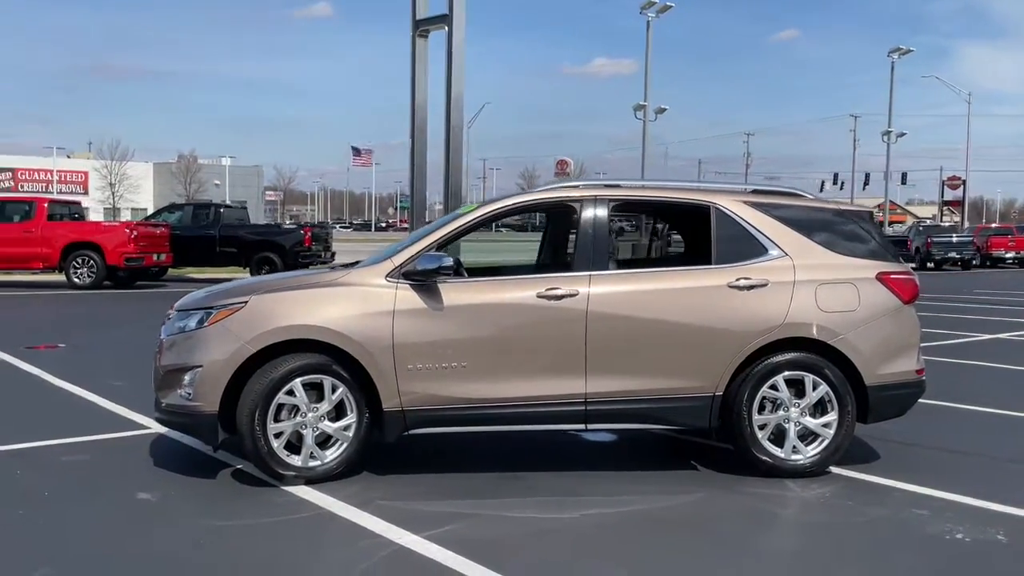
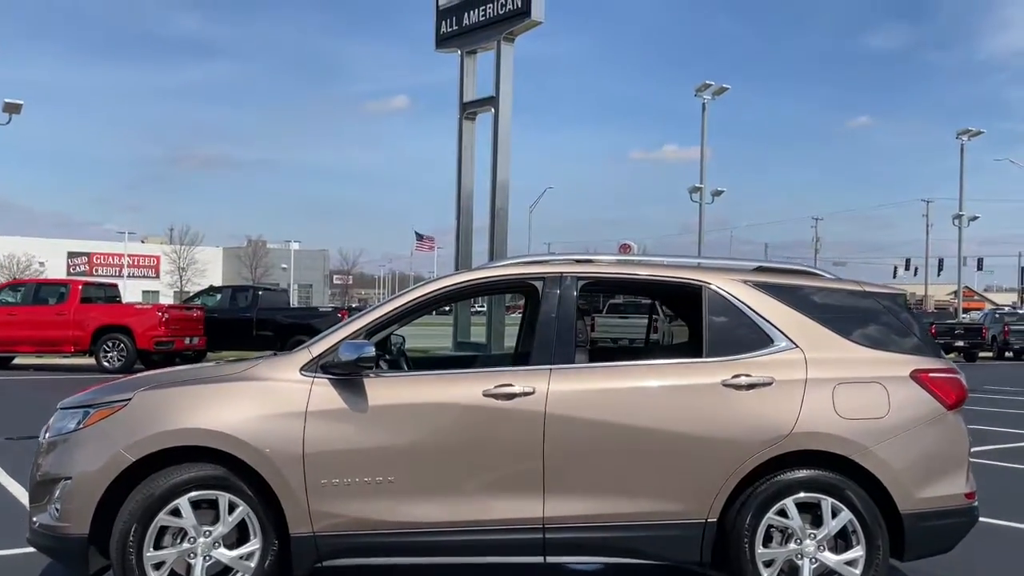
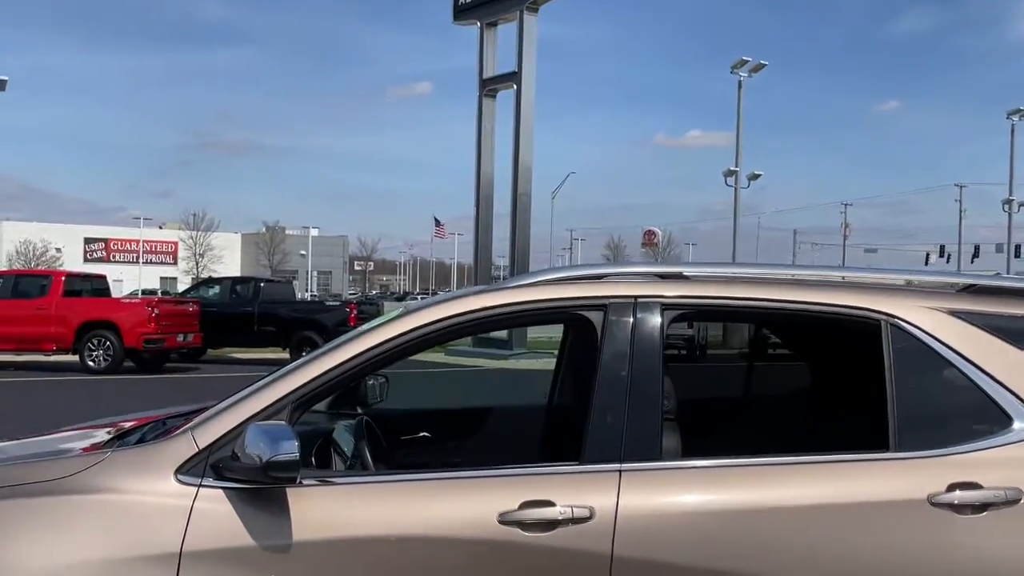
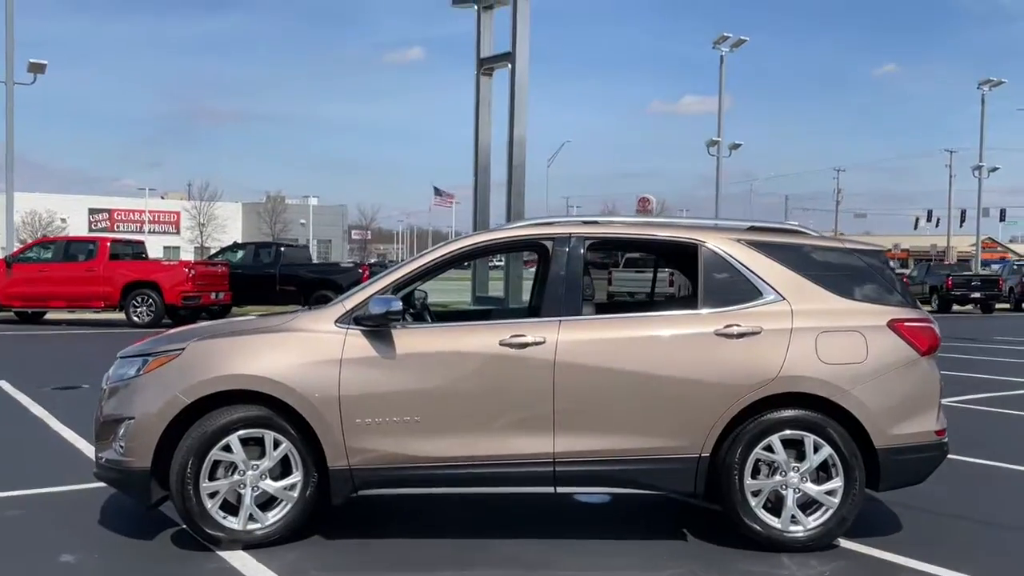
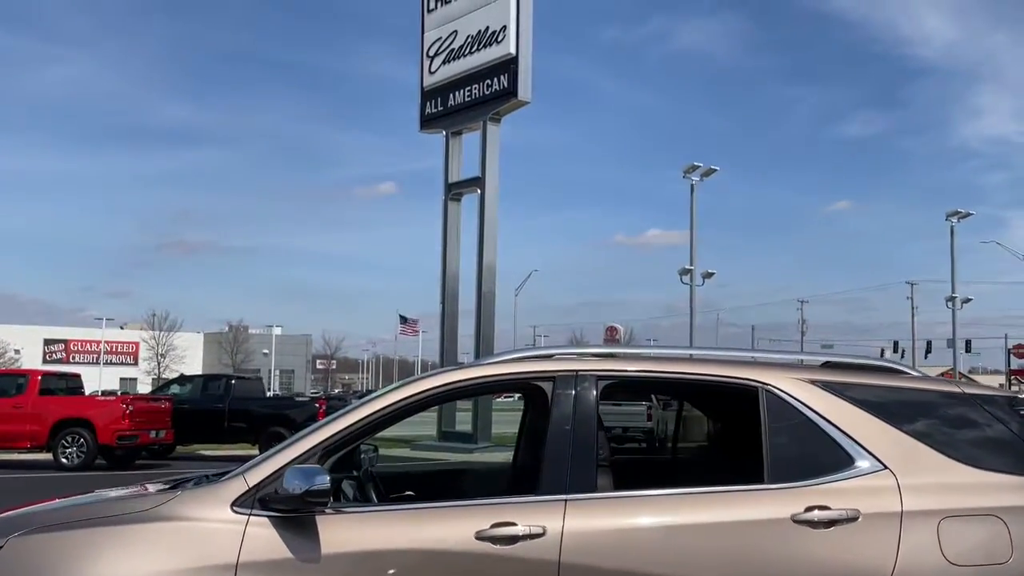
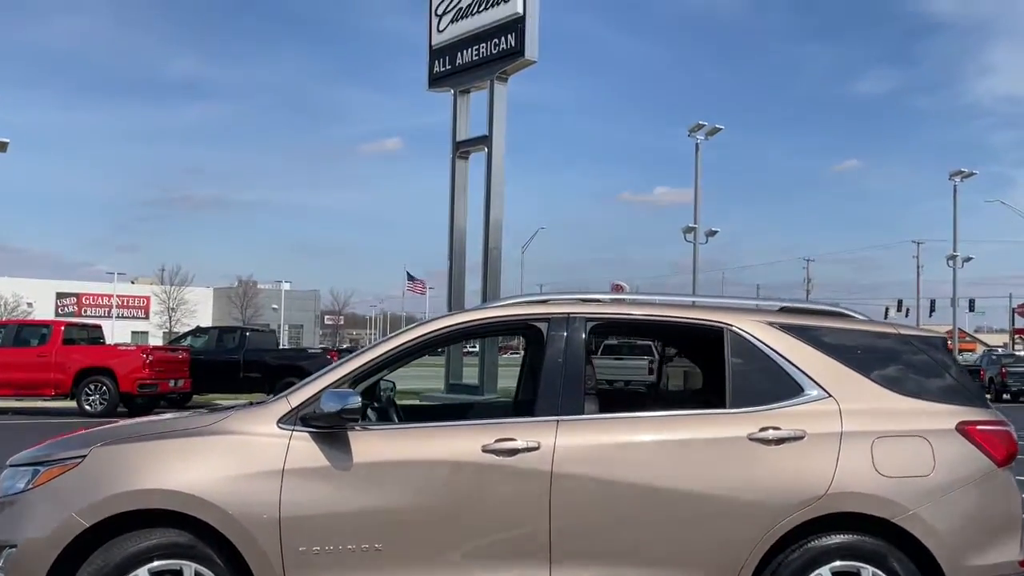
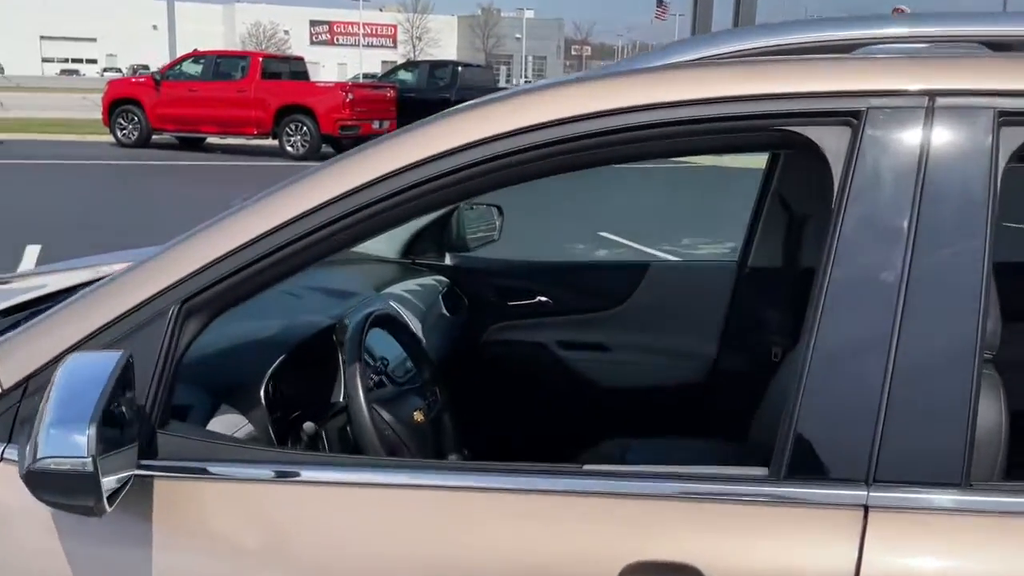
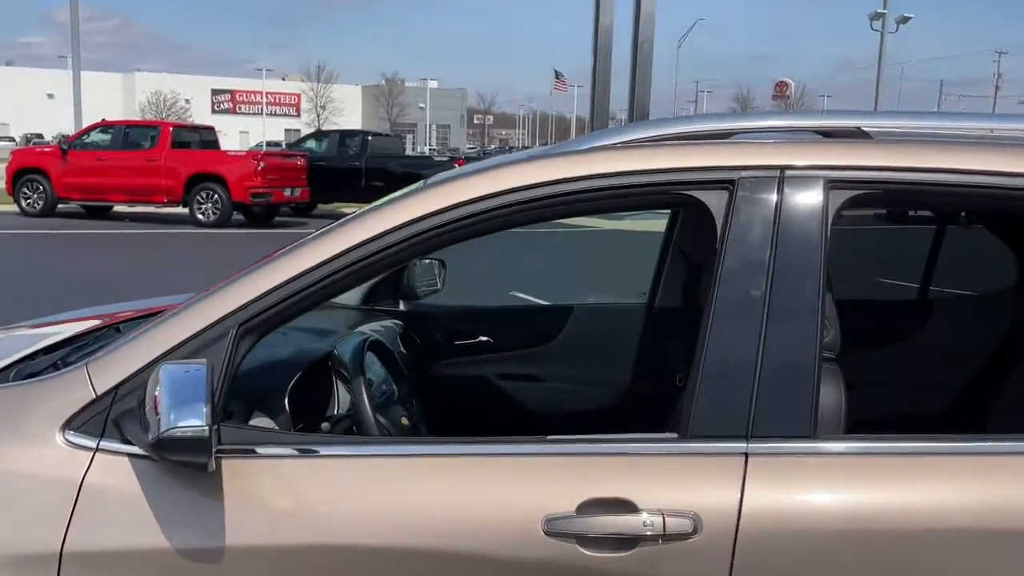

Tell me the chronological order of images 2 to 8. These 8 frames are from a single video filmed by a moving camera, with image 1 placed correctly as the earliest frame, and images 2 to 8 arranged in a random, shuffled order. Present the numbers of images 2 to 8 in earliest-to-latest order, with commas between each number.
4, 2, 6, 5, 3, 8, 7
